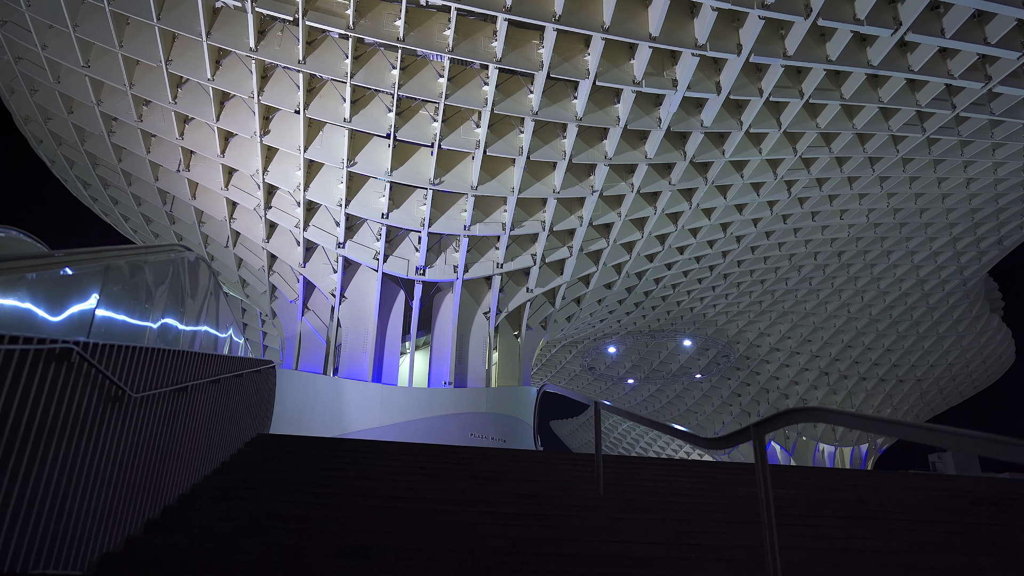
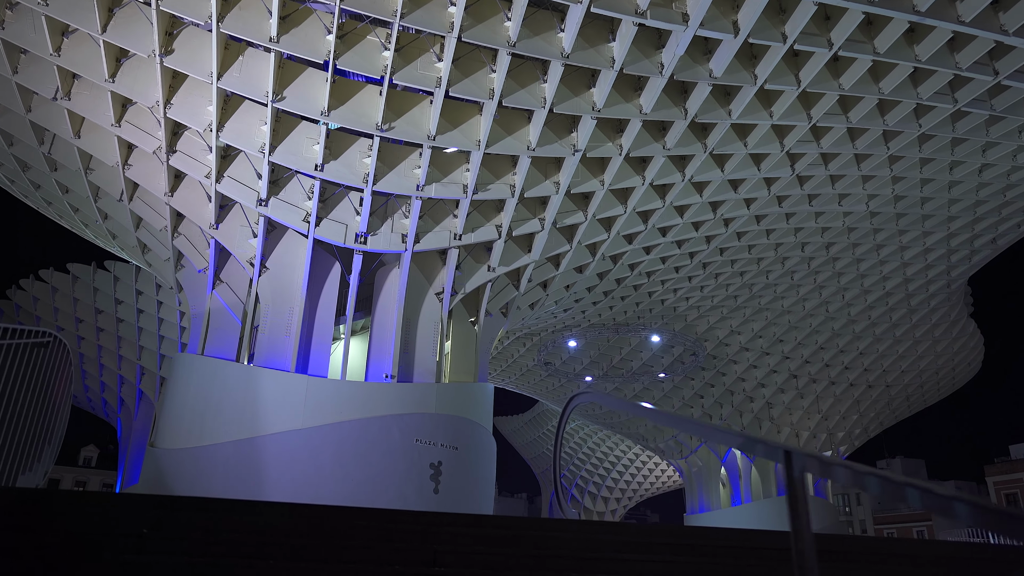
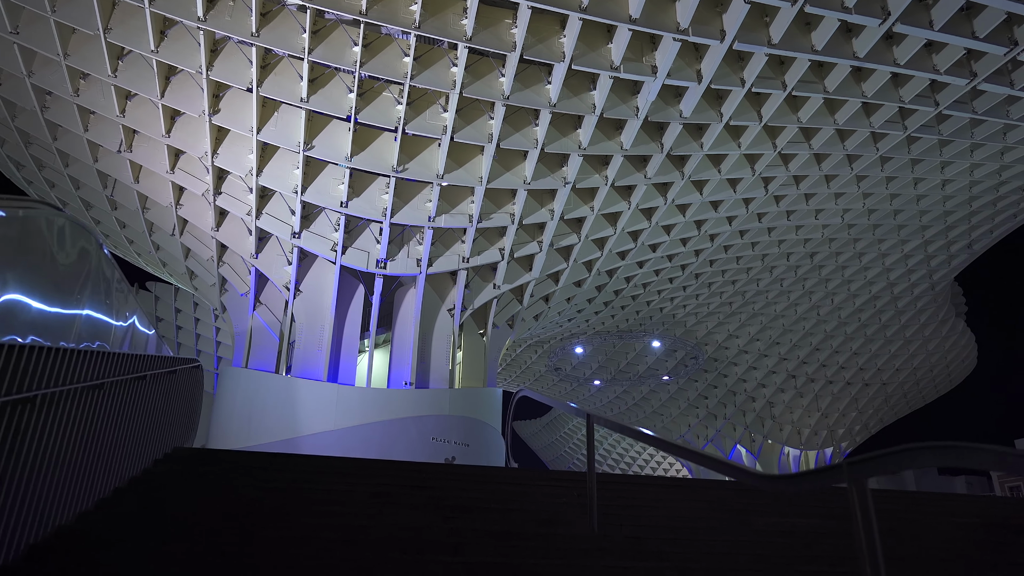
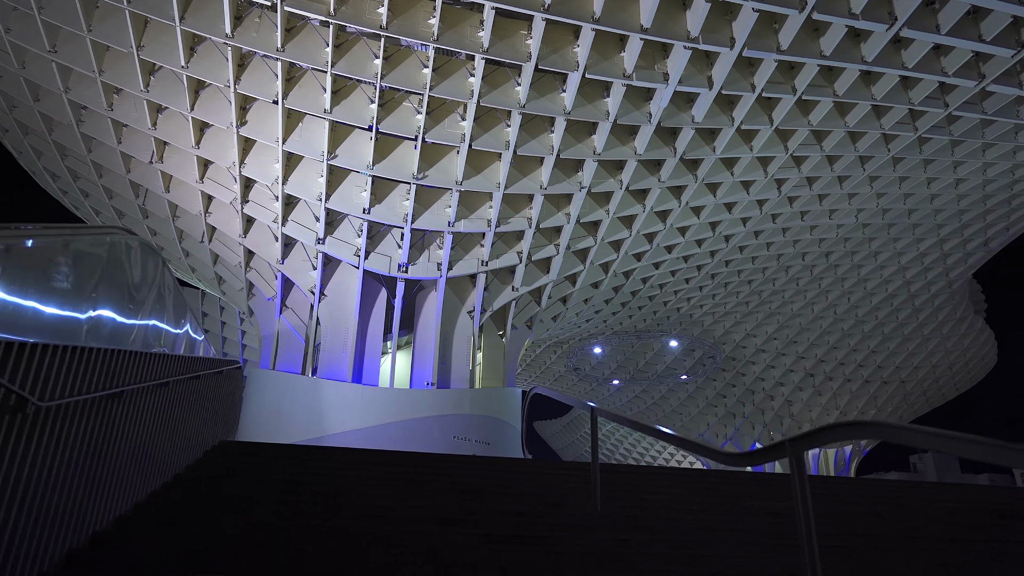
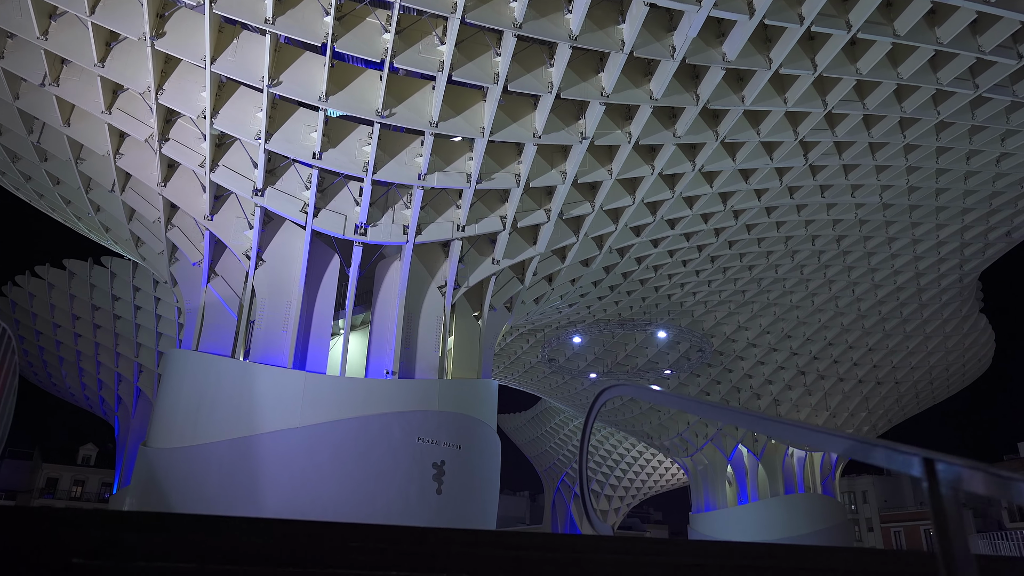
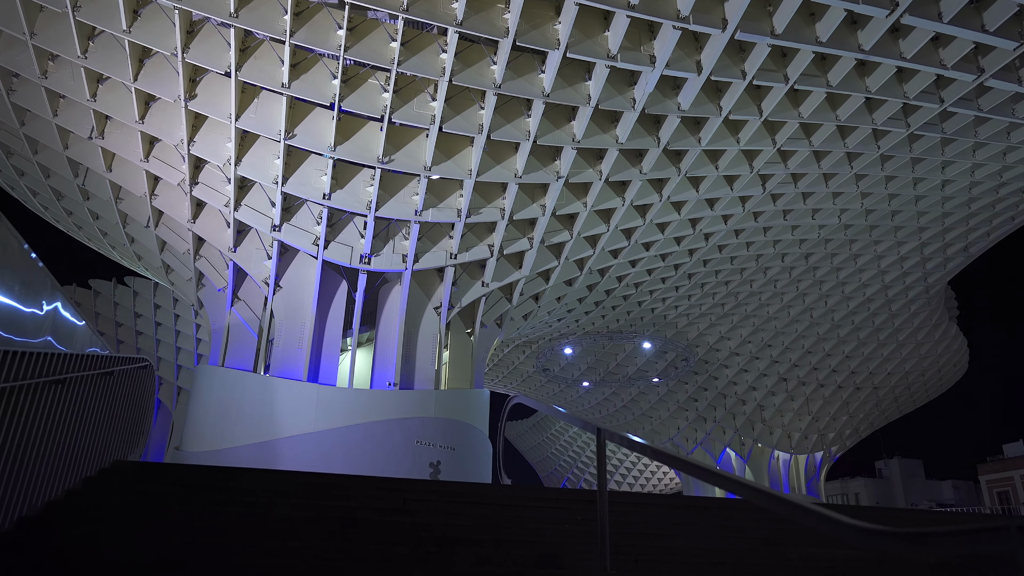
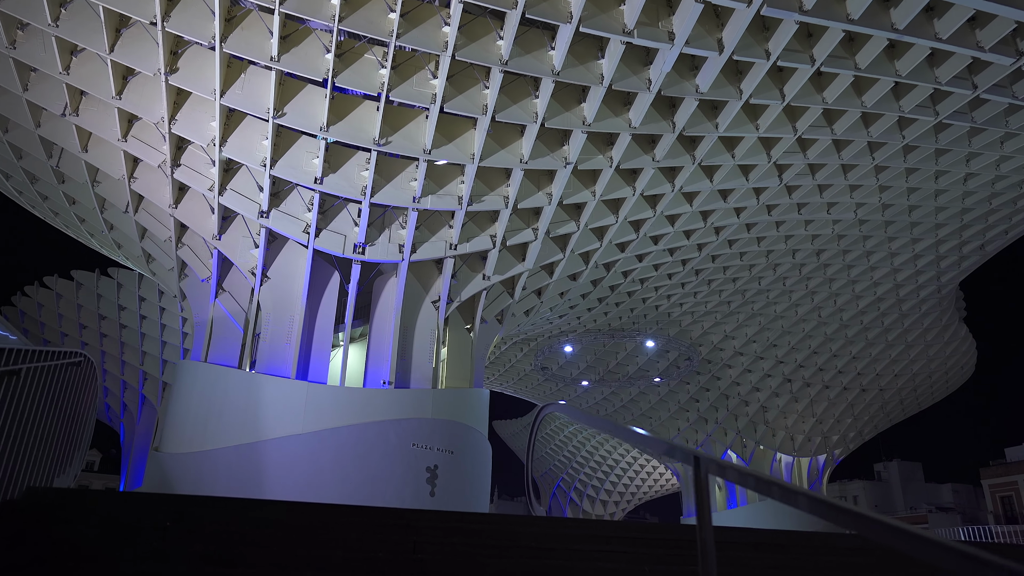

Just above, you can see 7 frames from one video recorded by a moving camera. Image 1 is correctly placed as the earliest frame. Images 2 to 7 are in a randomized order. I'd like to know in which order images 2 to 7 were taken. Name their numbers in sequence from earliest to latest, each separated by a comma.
4, 3, 6, 7, 2, 5
